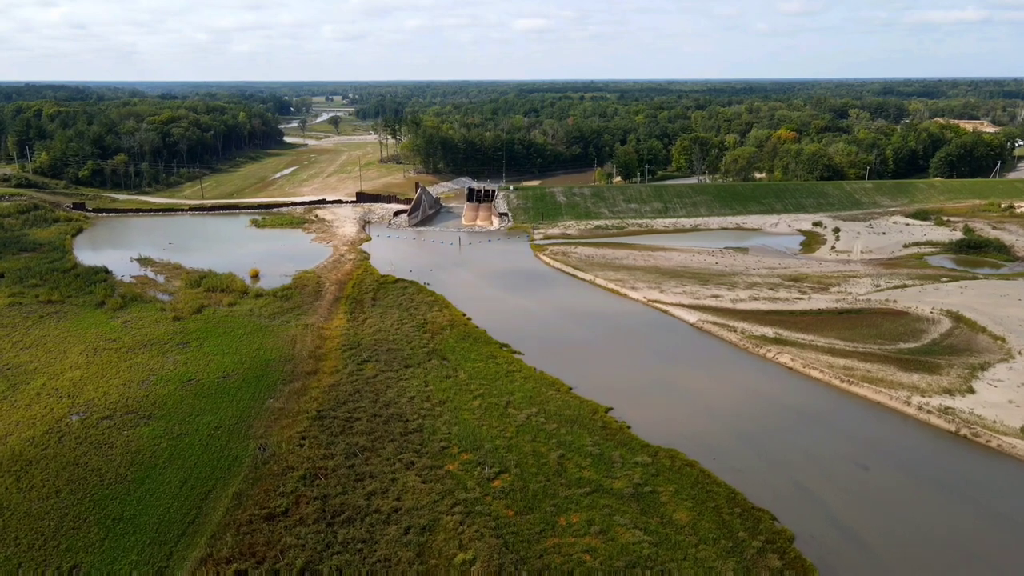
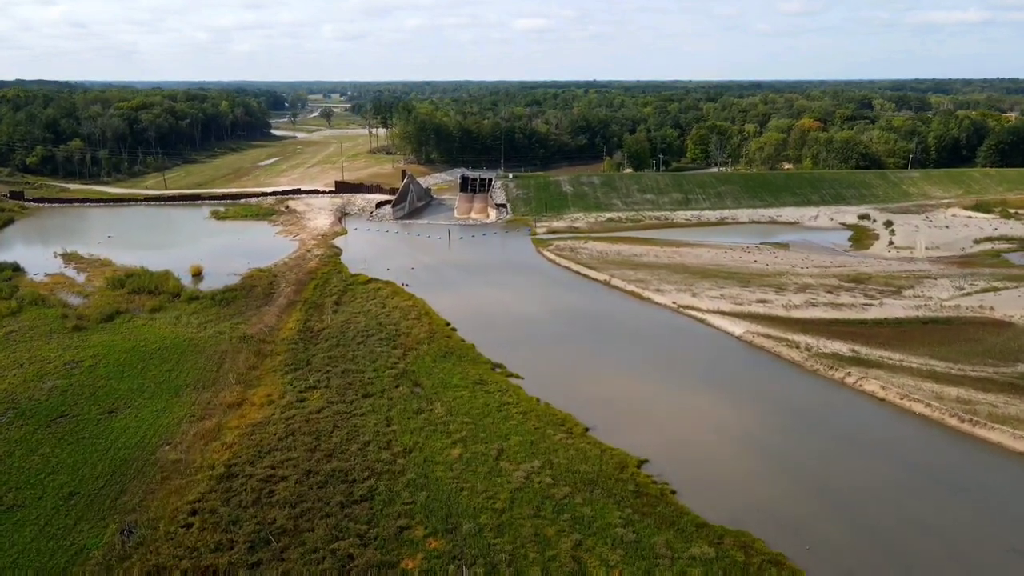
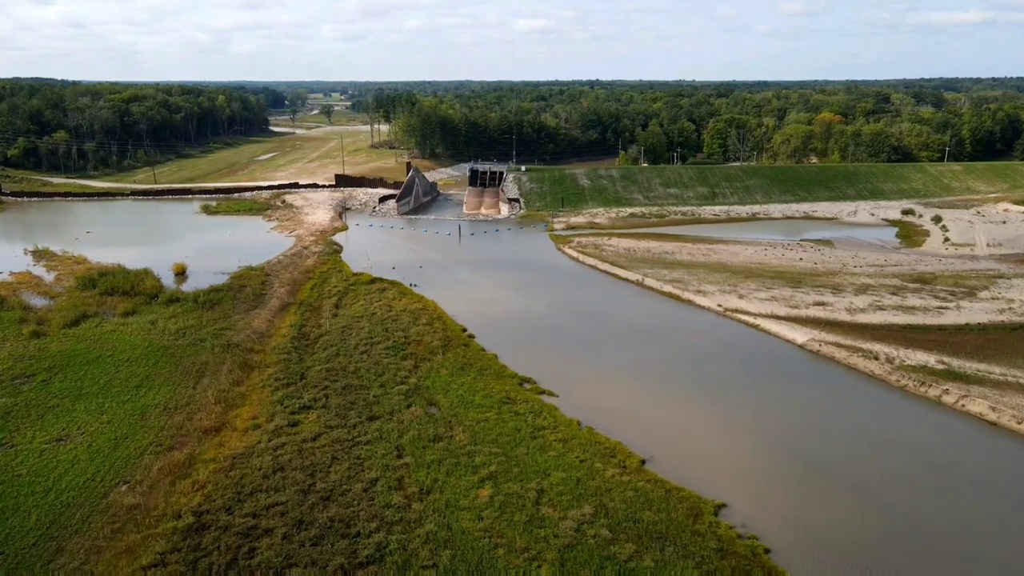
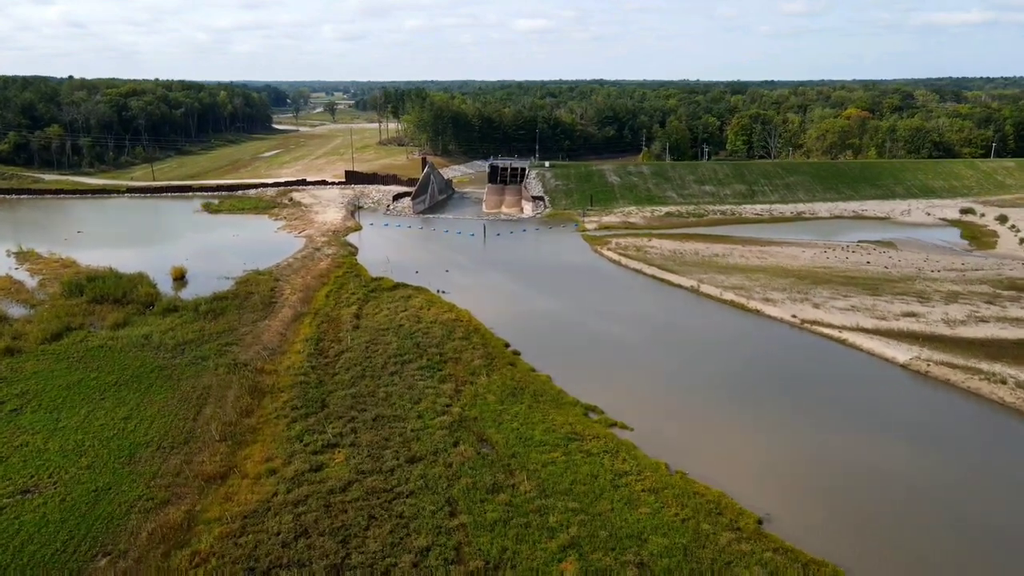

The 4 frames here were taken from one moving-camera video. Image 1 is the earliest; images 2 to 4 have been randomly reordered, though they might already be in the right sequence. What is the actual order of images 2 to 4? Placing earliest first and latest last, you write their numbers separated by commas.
2, 3, 4
